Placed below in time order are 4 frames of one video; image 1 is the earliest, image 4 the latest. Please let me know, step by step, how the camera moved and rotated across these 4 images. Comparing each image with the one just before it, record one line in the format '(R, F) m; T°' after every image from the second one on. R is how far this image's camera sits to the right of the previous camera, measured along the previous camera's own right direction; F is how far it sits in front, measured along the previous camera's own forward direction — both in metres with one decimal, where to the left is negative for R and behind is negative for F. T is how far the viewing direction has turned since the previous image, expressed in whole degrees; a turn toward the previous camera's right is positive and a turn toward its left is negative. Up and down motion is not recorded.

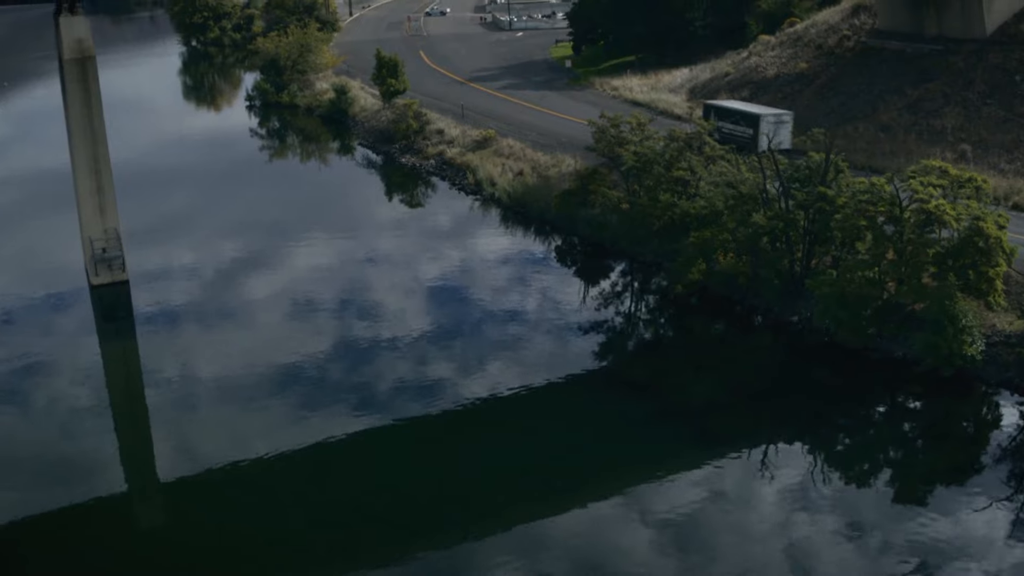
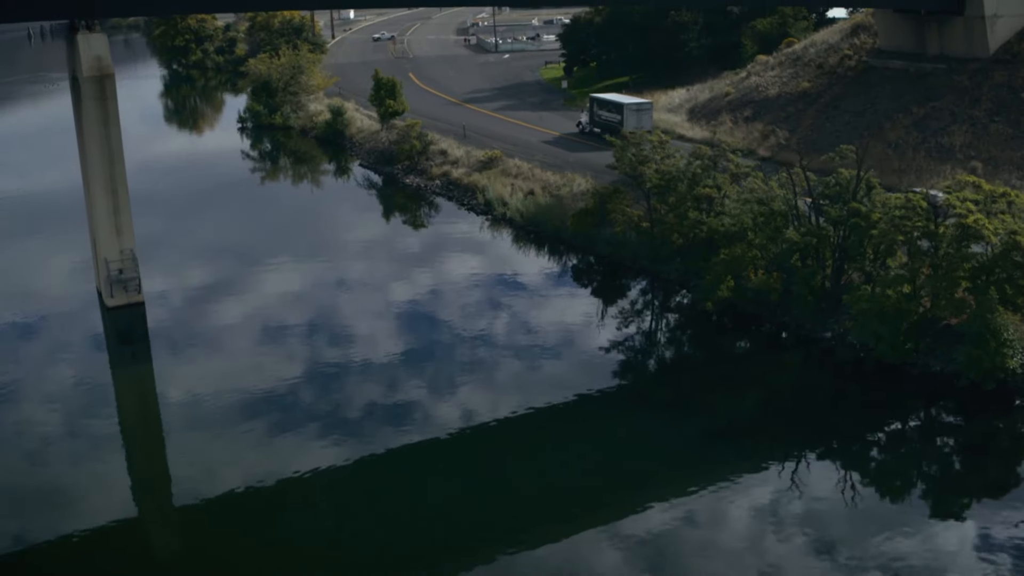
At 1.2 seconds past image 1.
(-1.4, +0.2) m; +2°
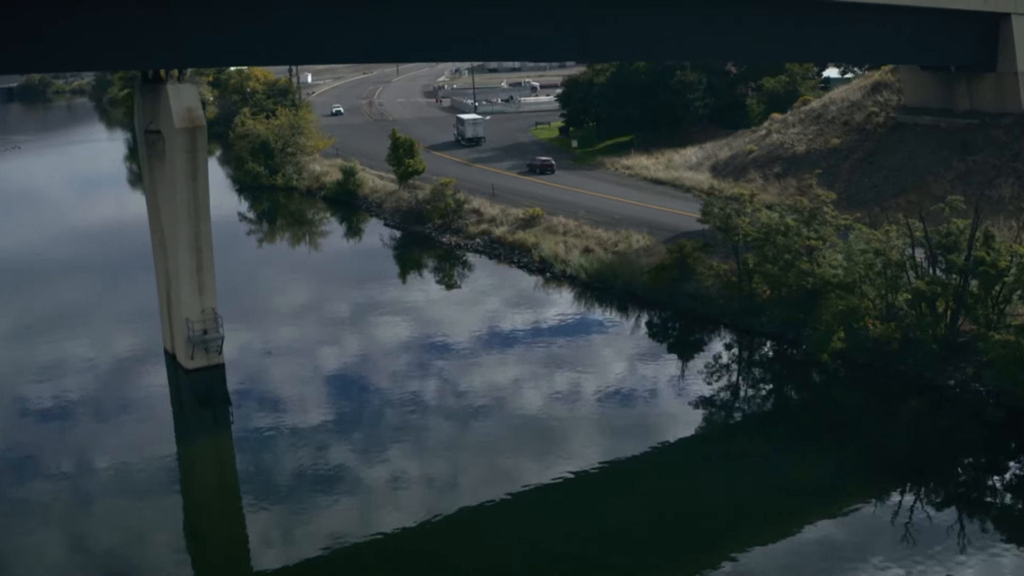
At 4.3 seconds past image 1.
(-4.3, +0.7) m; +4°
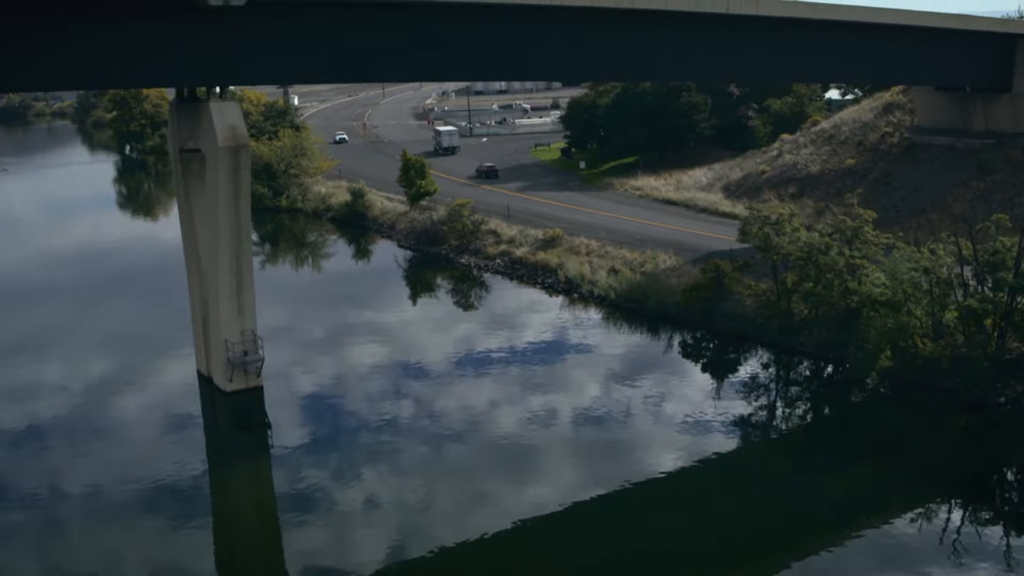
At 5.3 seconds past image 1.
(-1.7, +0.2) m; +1°
